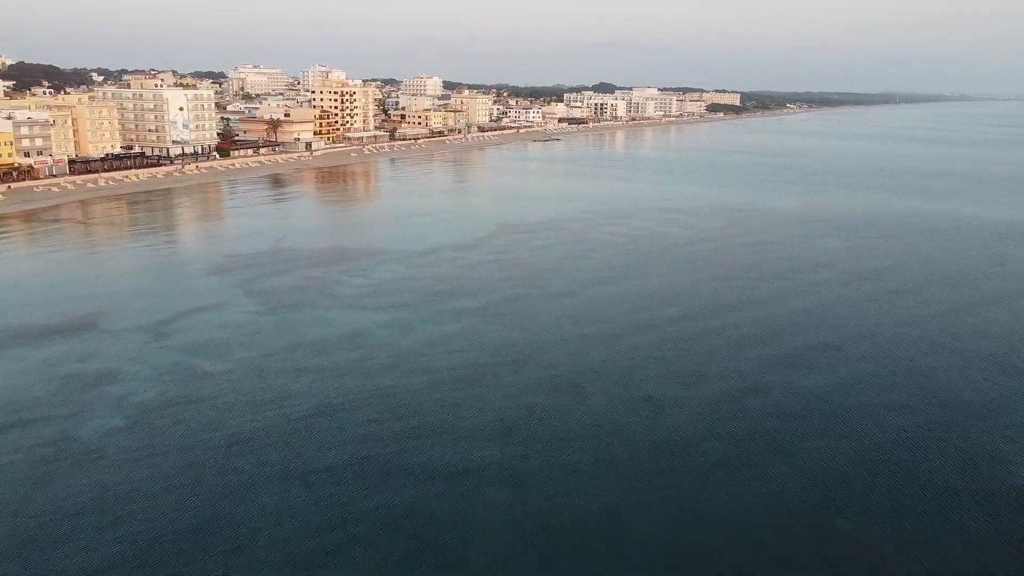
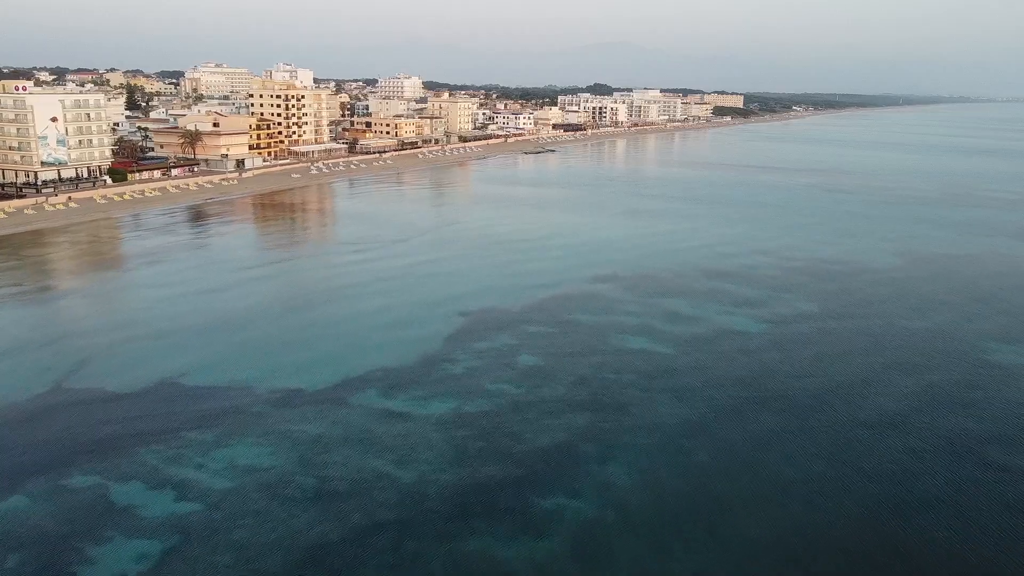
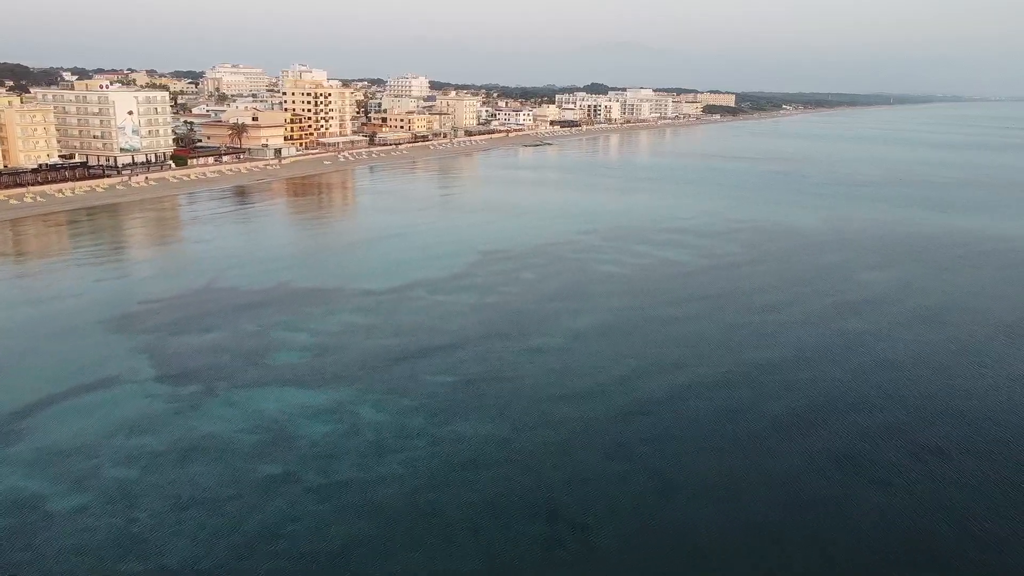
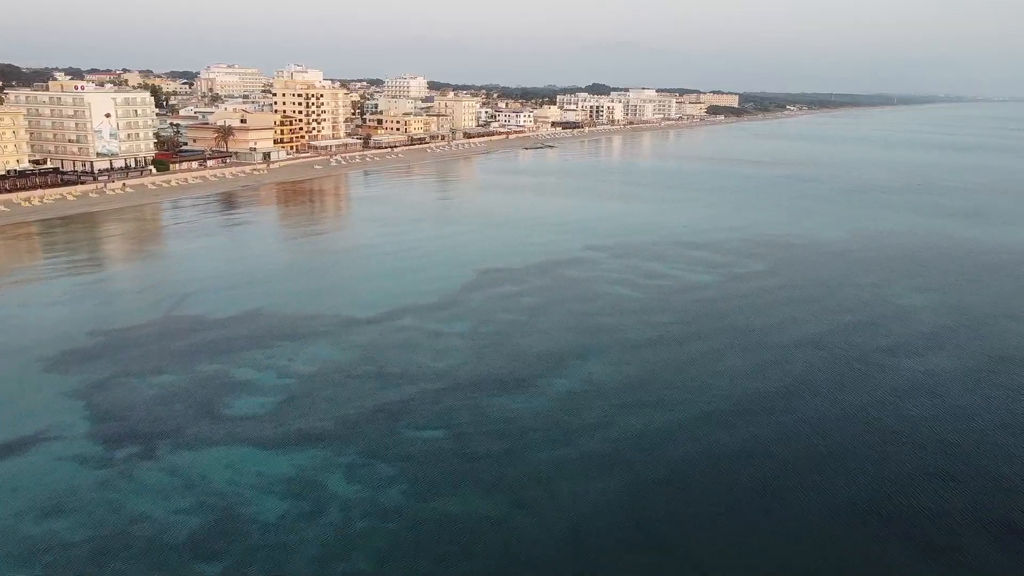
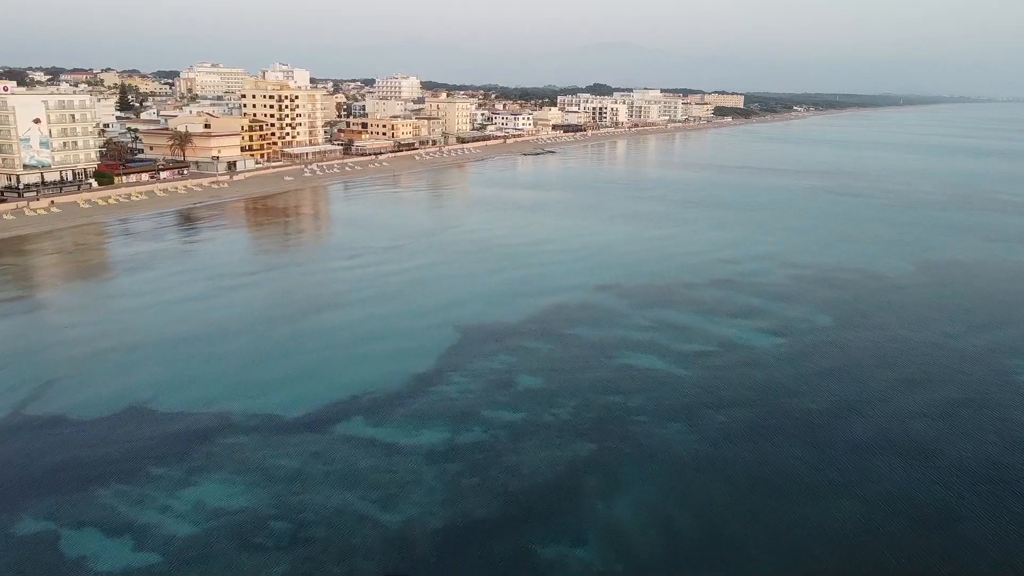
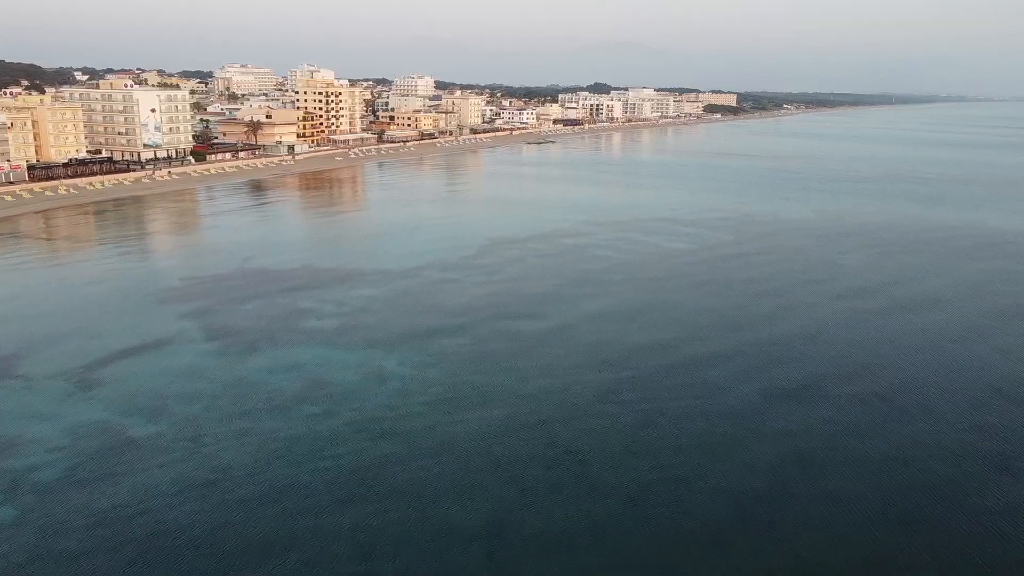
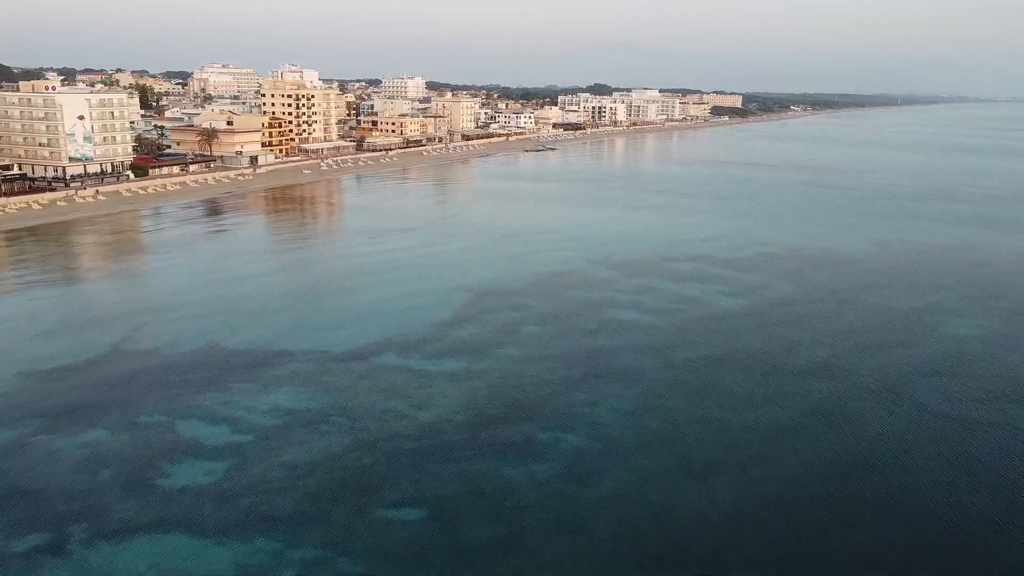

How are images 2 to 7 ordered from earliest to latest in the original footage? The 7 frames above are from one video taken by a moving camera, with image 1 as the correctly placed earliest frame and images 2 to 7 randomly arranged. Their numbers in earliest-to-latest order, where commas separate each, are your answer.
6, 3, 4, 7, 2, 5
